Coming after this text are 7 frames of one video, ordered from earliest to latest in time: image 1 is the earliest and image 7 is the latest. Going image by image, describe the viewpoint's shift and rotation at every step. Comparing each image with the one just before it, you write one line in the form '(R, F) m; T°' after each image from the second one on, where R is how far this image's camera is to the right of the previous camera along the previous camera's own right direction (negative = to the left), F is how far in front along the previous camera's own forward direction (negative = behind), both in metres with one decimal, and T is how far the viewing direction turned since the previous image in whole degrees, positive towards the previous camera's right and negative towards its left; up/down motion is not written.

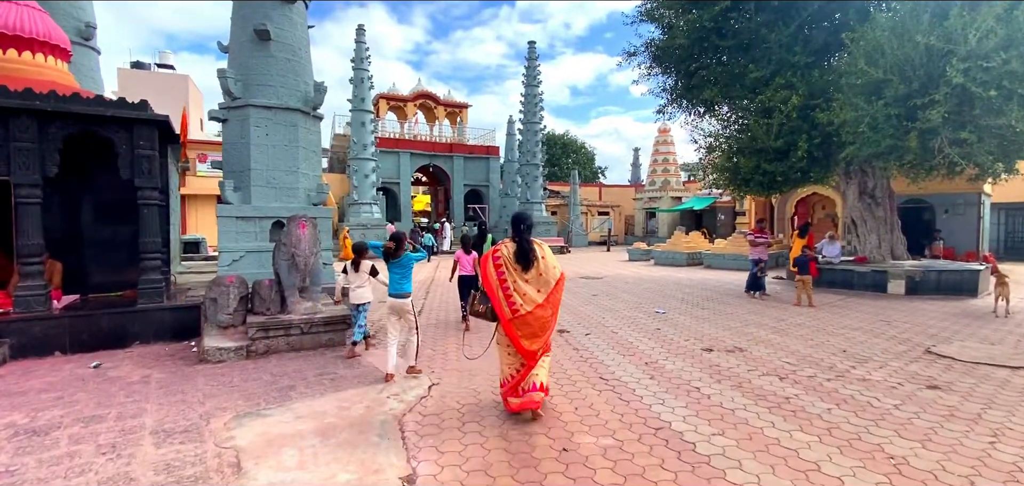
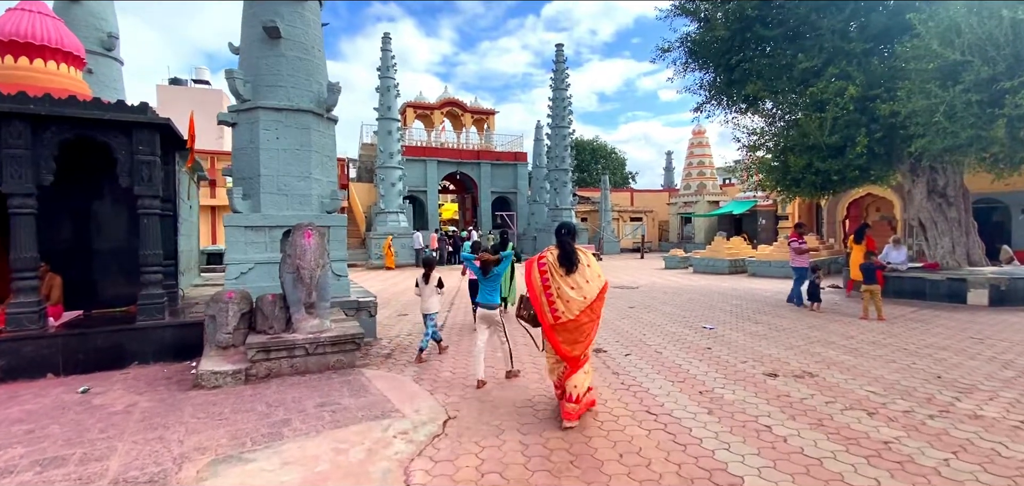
(0.0, +0.7) m; -3°
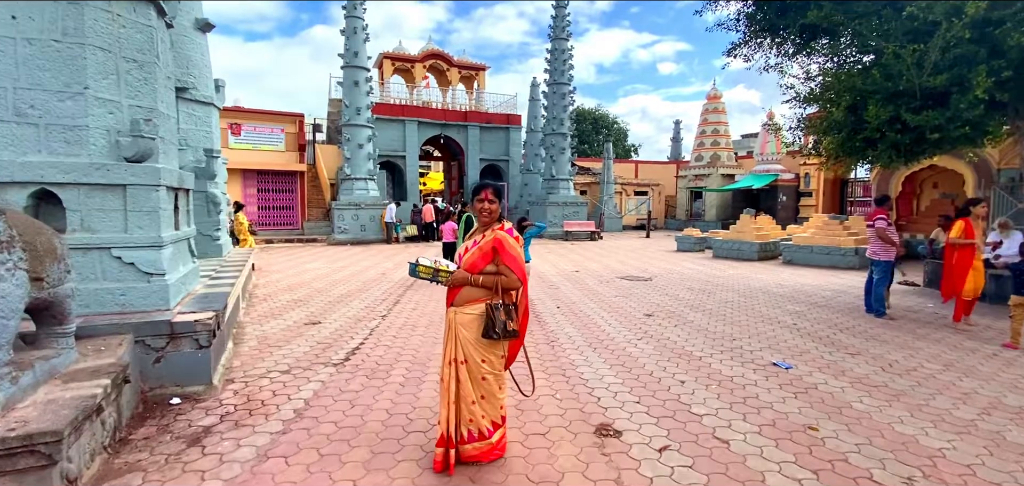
(+0.4, +2.9) m; 0°
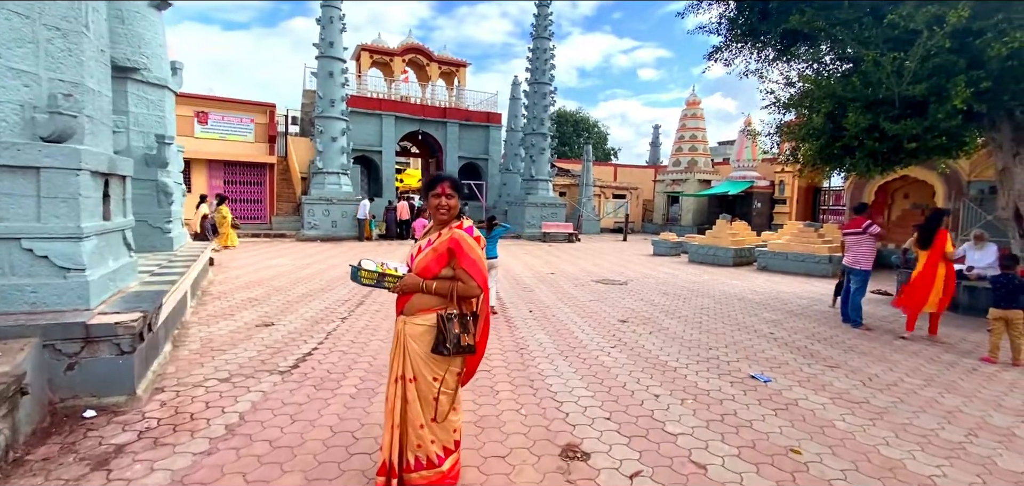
(+0.1, +0.3) m; +2°
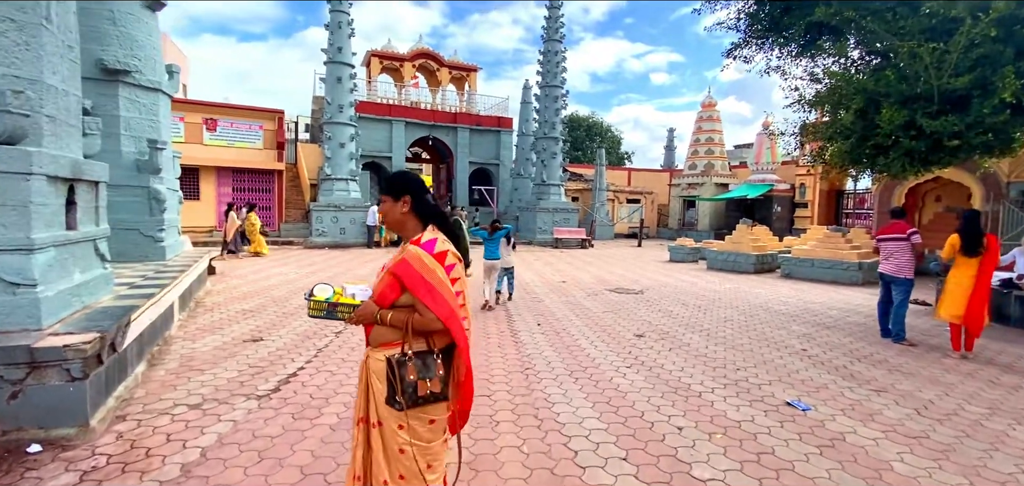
(+0.1, +0.4) m; -2°
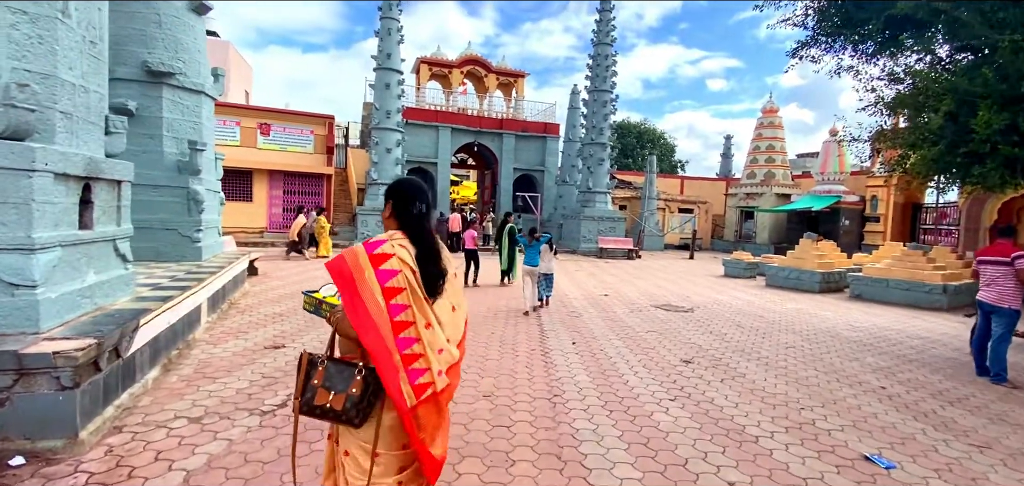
(+0.1, +0.4) m; -6°
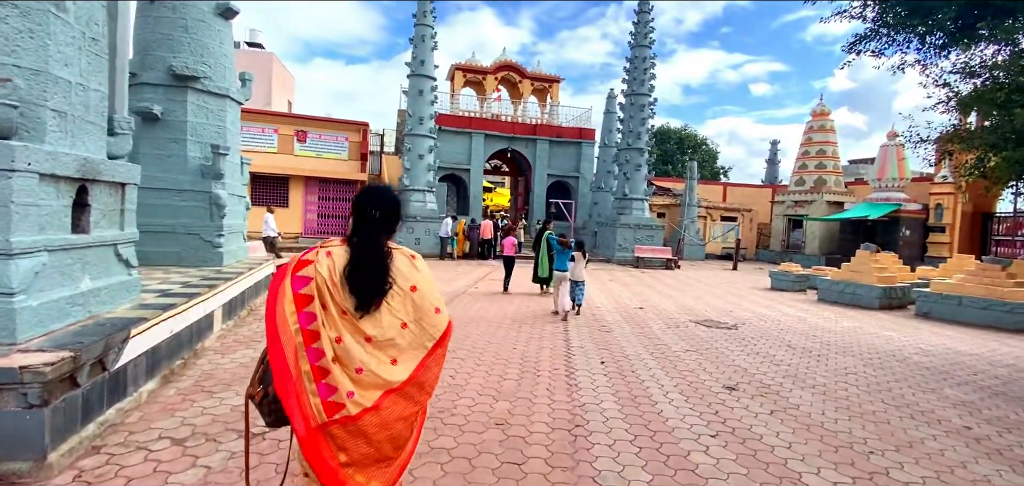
(+0.1, +0.4) m; -4°
